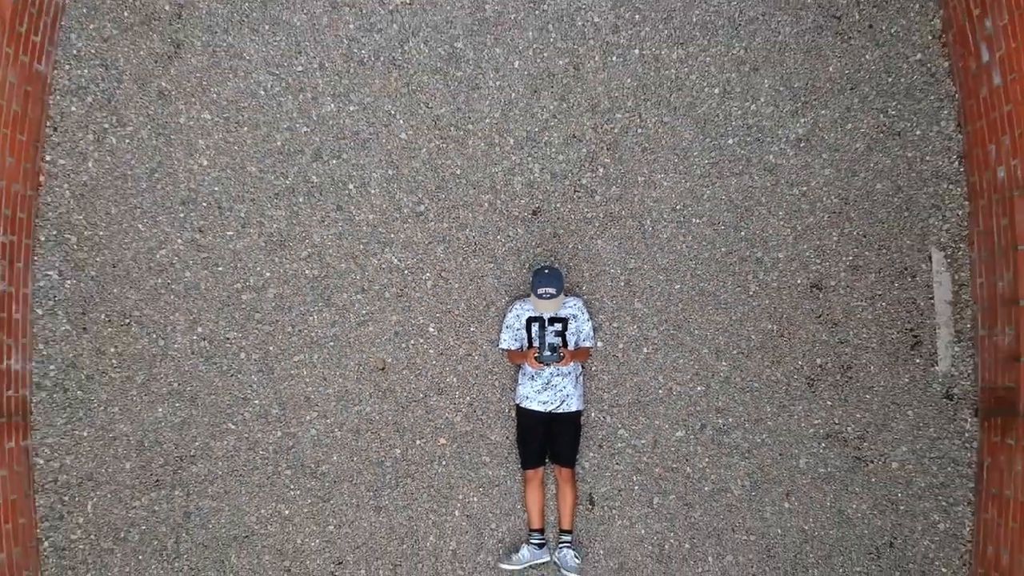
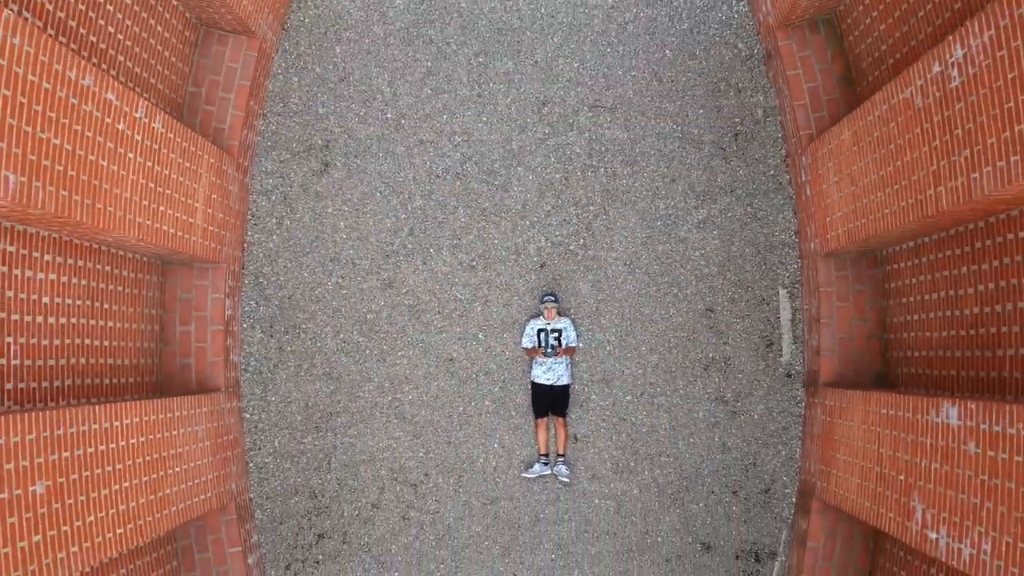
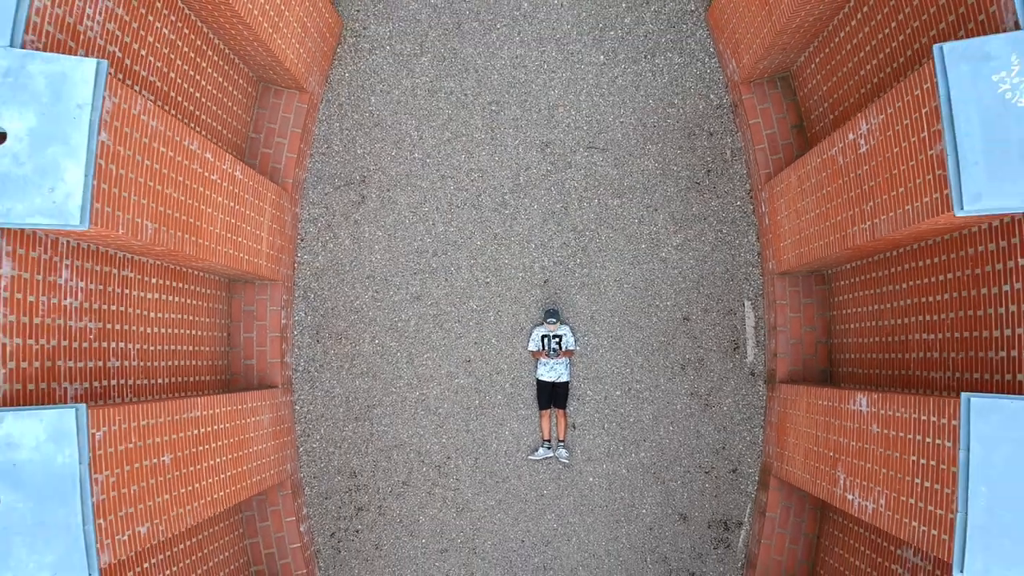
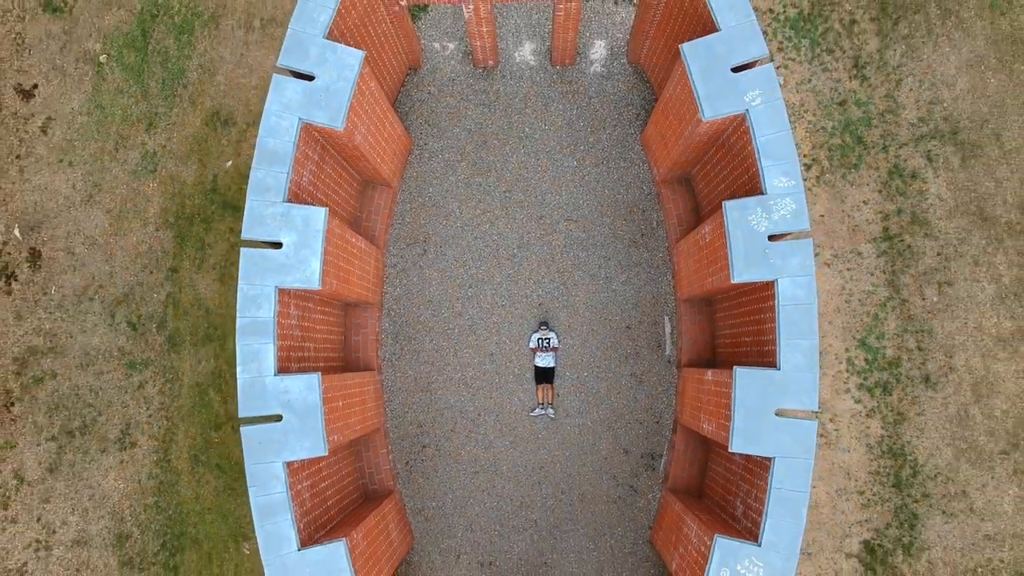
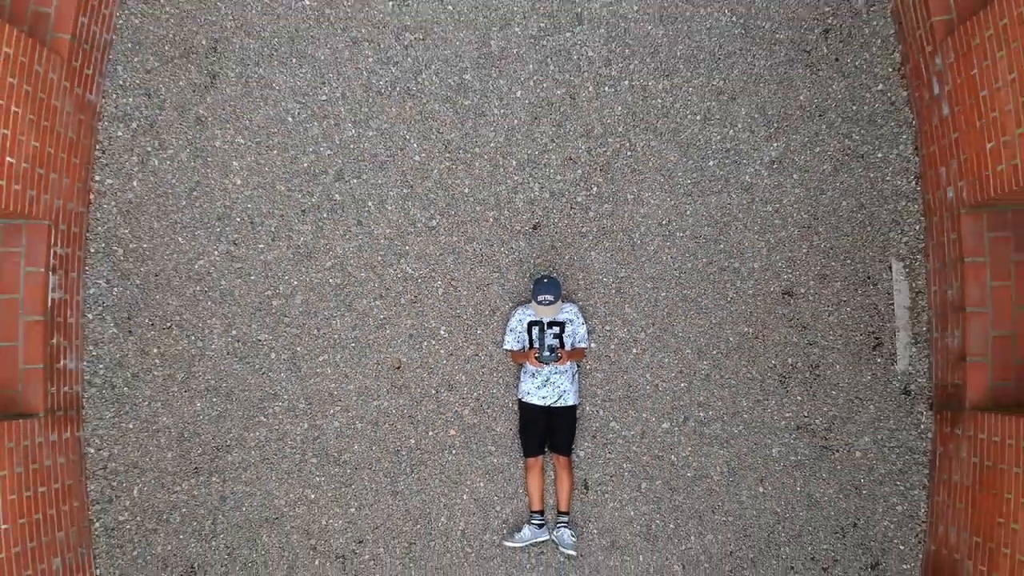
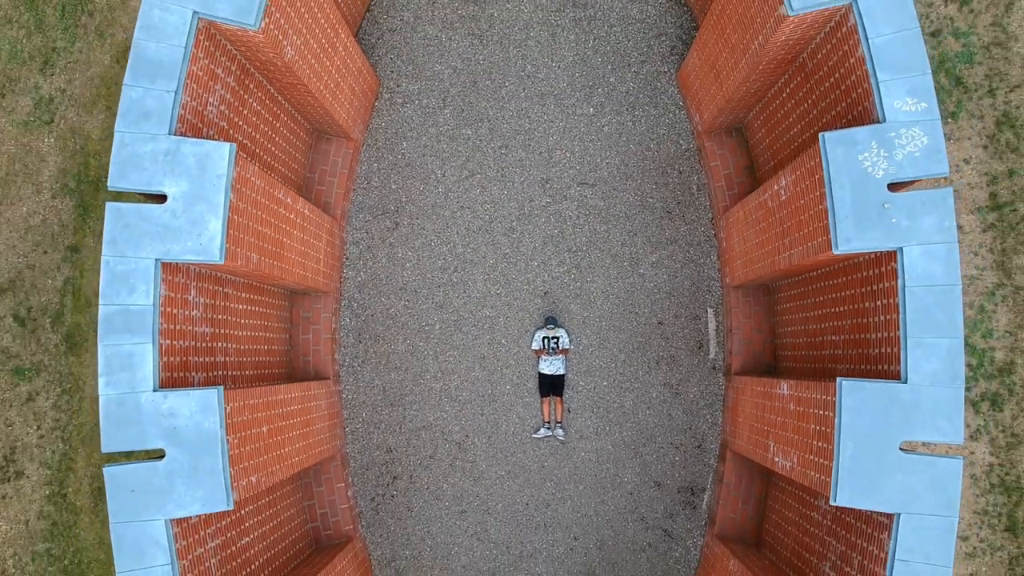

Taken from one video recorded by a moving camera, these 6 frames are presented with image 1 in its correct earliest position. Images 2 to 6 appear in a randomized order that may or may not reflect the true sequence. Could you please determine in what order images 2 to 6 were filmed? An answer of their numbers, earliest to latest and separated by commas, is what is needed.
5, 2, 3, 6, 4
